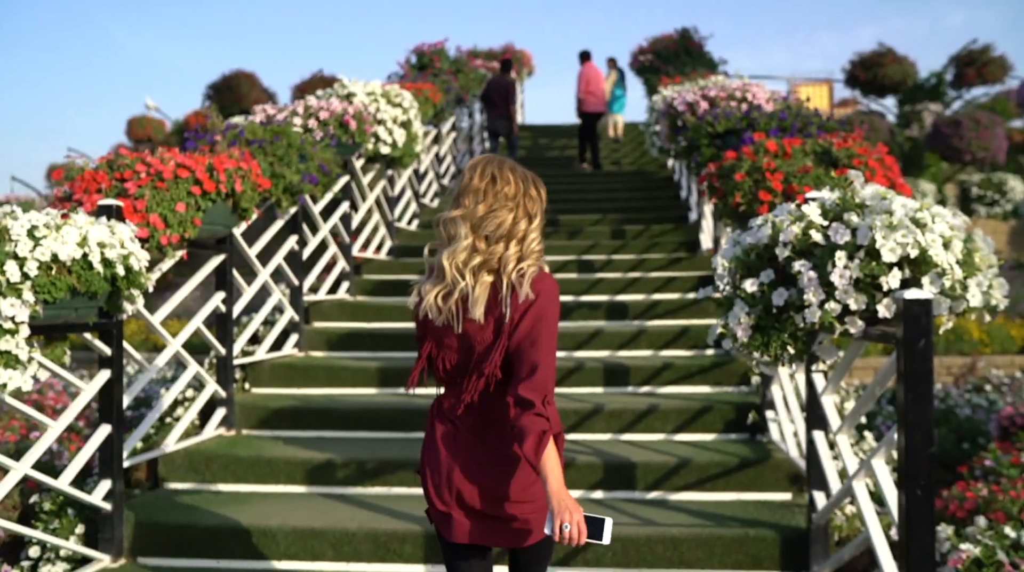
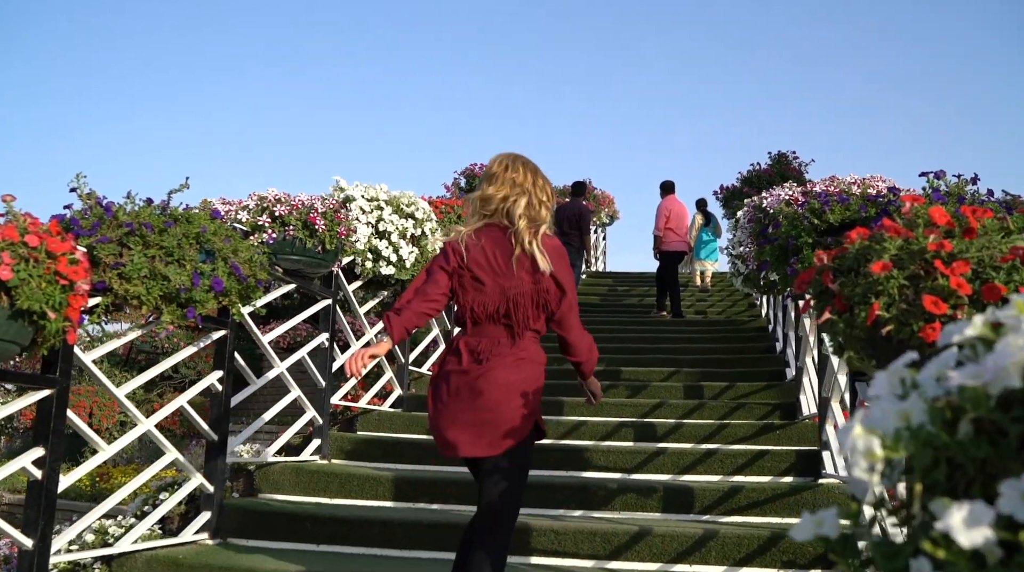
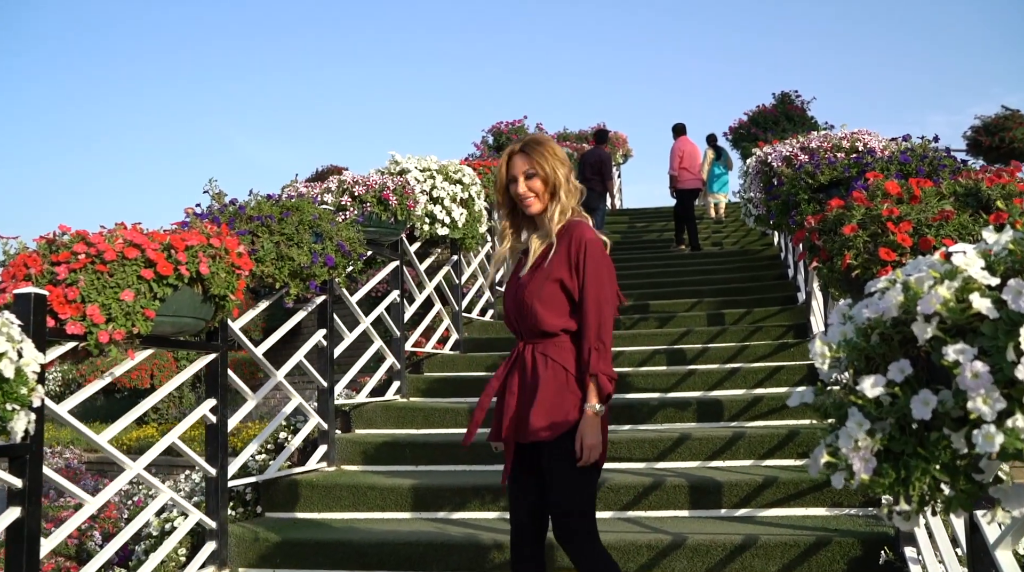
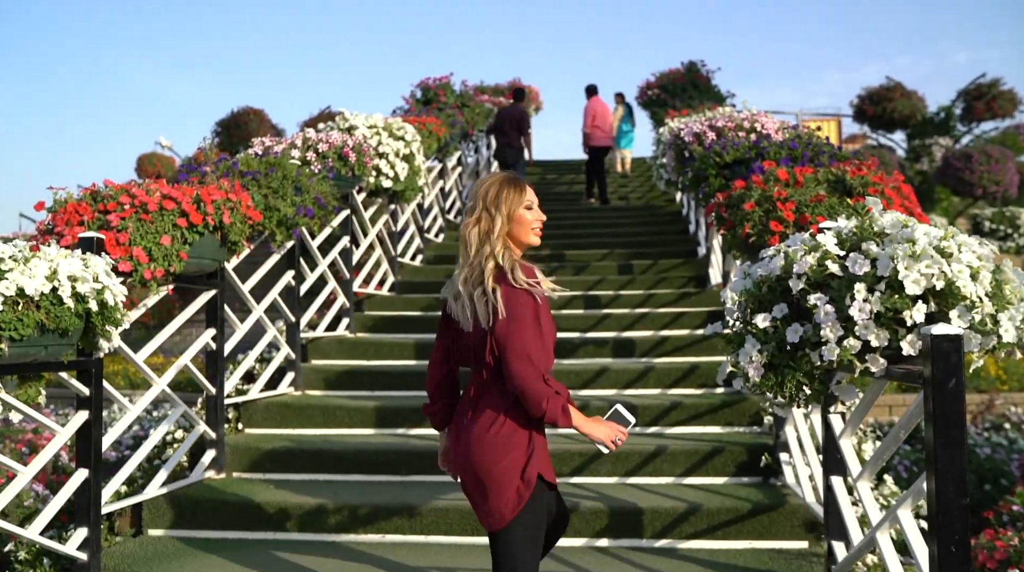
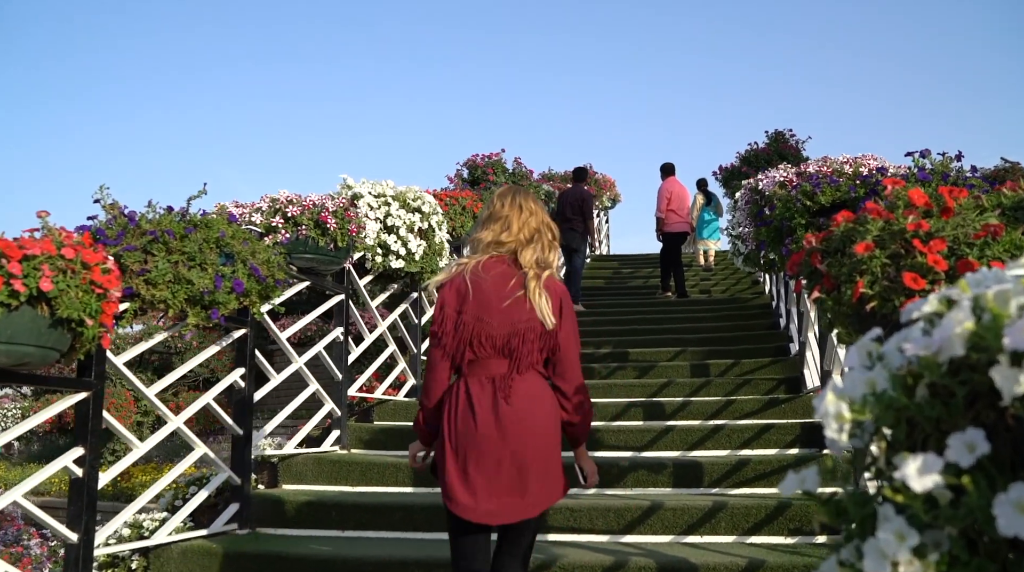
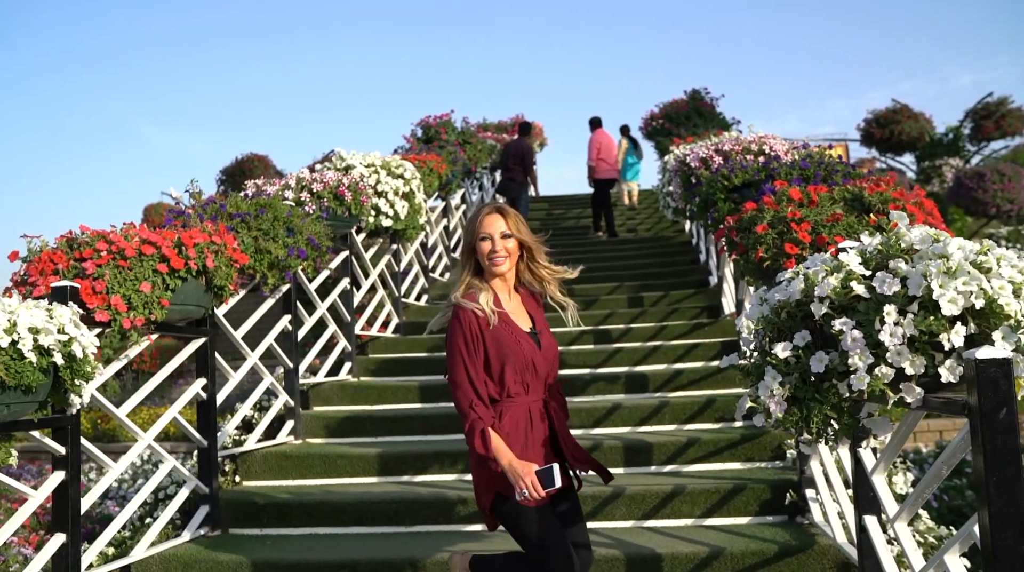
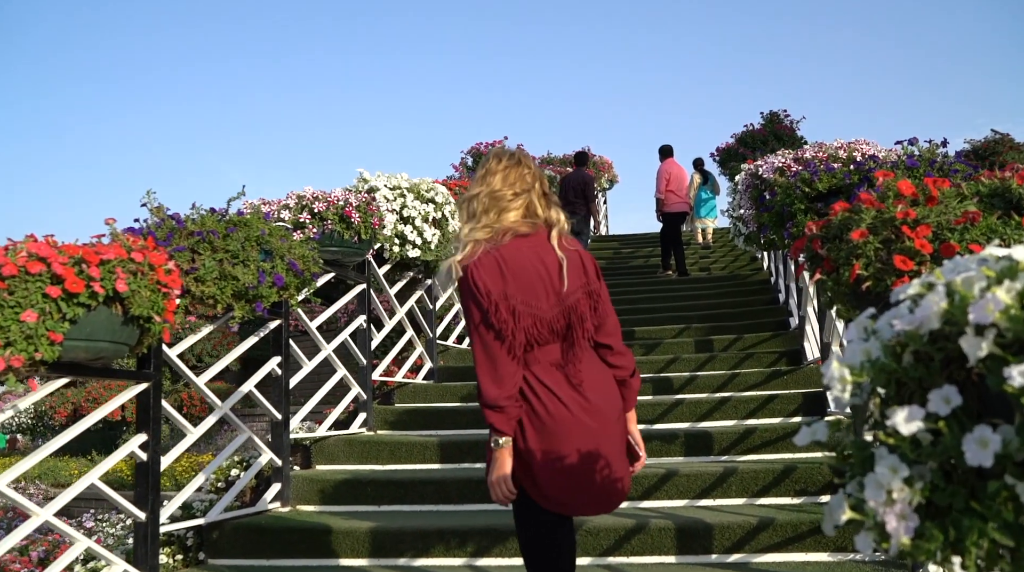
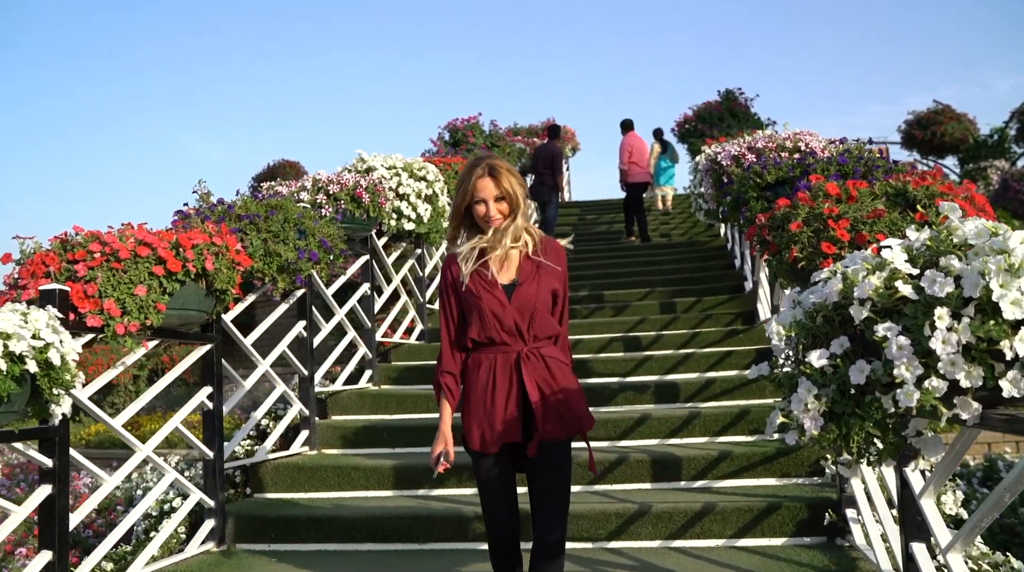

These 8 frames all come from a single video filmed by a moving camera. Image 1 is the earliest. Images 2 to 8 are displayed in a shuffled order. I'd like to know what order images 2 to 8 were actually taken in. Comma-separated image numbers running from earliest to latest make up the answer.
4, 6, 8, 3, 7, 5, 2
